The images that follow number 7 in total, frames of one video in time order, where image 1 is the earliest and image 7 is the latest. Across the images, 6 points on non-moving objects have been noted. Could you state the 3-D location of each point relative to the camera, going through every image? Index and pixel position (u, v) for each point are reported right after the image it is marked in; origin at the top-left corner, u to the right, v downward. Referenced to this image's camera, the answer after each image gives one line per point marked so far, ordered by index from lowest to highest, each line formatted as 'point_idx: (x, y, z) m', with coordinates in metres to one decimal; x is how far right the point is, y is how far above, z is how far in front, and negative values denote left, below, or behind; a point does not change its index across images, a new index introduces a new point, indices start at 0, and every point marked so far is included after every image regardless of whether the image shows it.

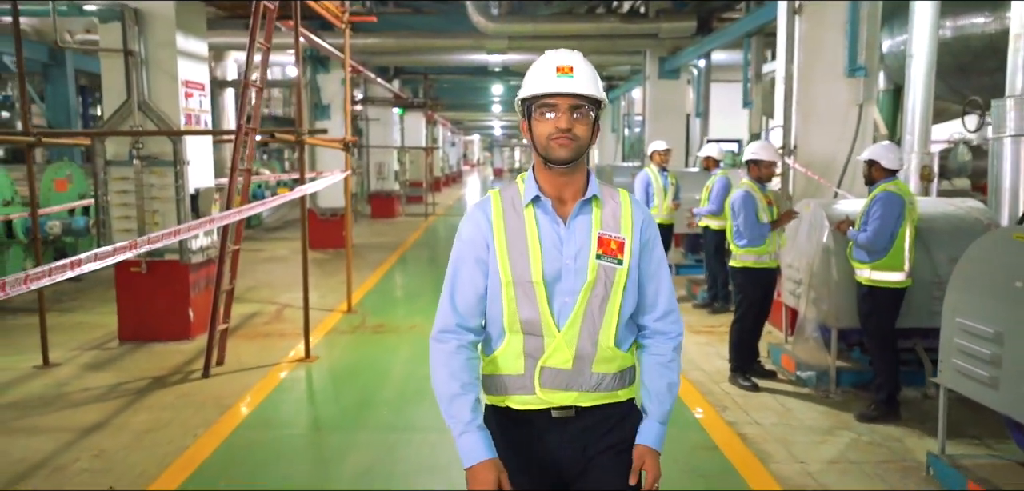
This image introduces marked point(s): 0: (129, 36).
0: (-3.2, +1.7, +6.7) m
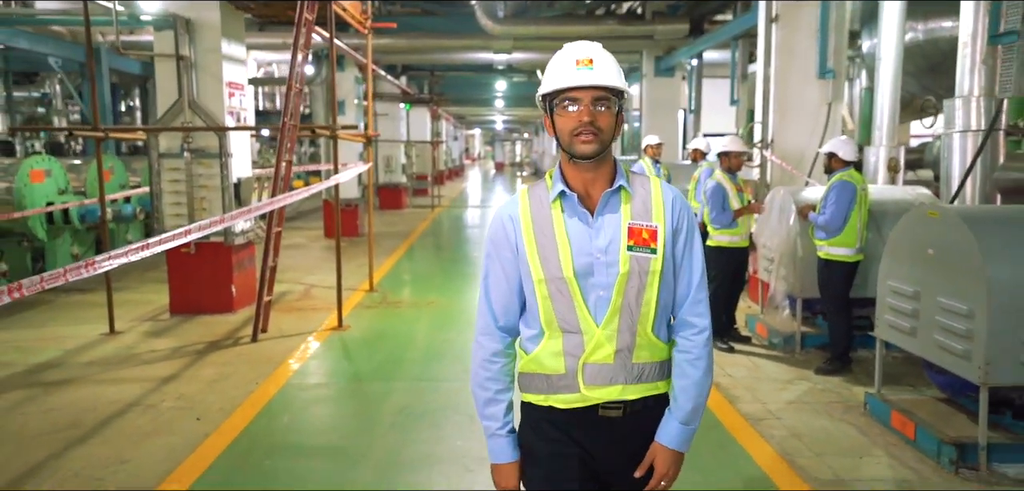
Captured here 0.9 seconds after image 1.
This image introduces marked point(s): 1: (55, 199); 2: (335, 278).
0: (-3.1, +1.9, +7.5) m
1: (-5.1, +0.5, +9.0) m
2: (-2.2, -0.4, +10.1) m
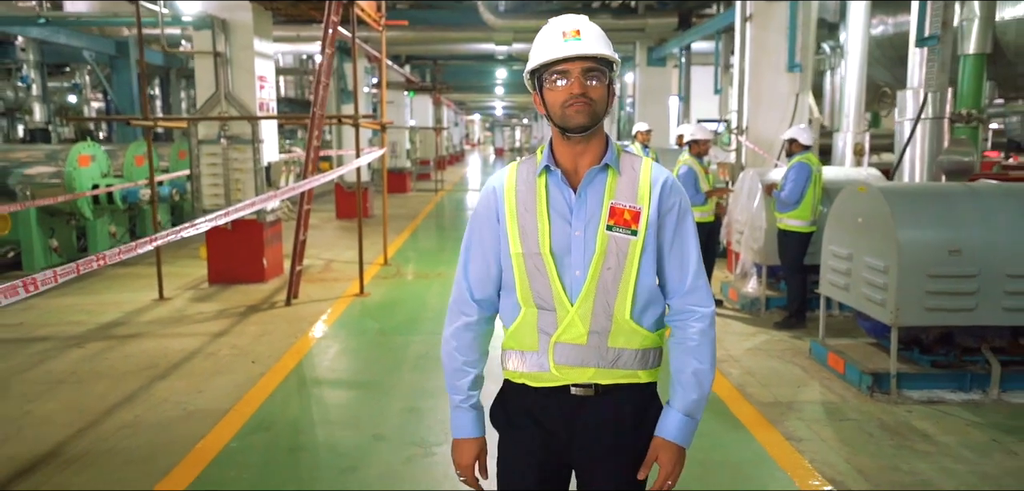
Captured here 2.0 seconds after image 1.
0: (-3.1, +2.1, +8.4) m
1: (-5.1, +0.8, +10.0) m
2: (-2.2, -0.1, +11.0) m
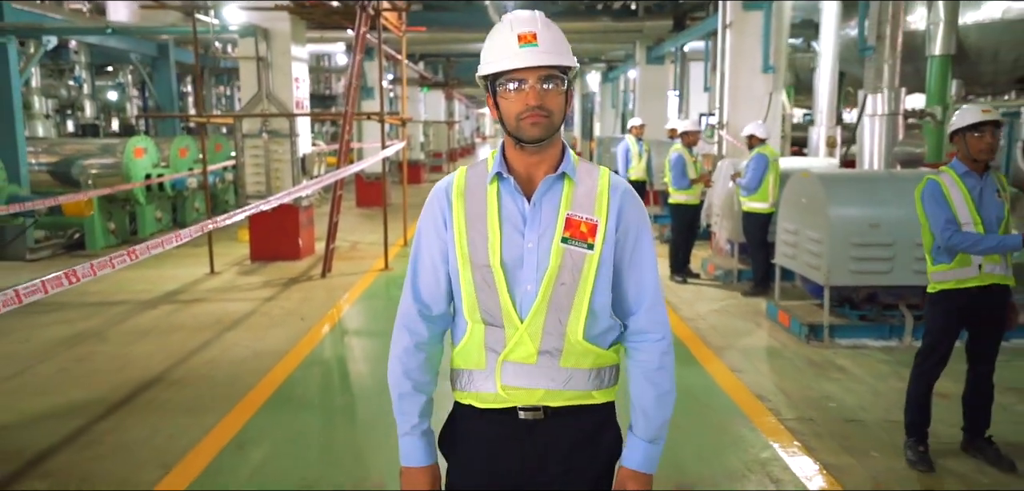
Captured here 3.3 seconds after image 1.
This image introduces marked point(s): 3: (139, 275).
0: (-3.0, +2.4, +9.6) m
1: (-5.0, +1.0, +11.1) m
2: (-2.1, +0.2, +12.1) m
3: (-4.1, -0.3, +8.9) m
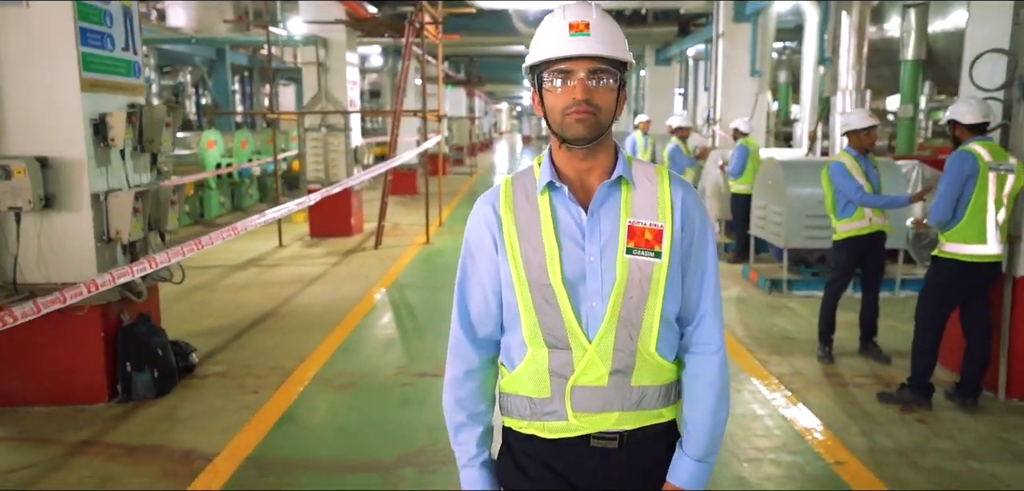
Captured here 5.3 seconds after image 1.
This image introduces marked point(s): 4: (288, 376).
0: (-2.7, +2.7, +11.2) m
1: (-4.7, +1.4, +12.8) m
2: (-1.7, +0.5, +13.8) m
3: (-3.8, 0.0, +10.6) m
4: (-1.4, -0.8, +5.1) m
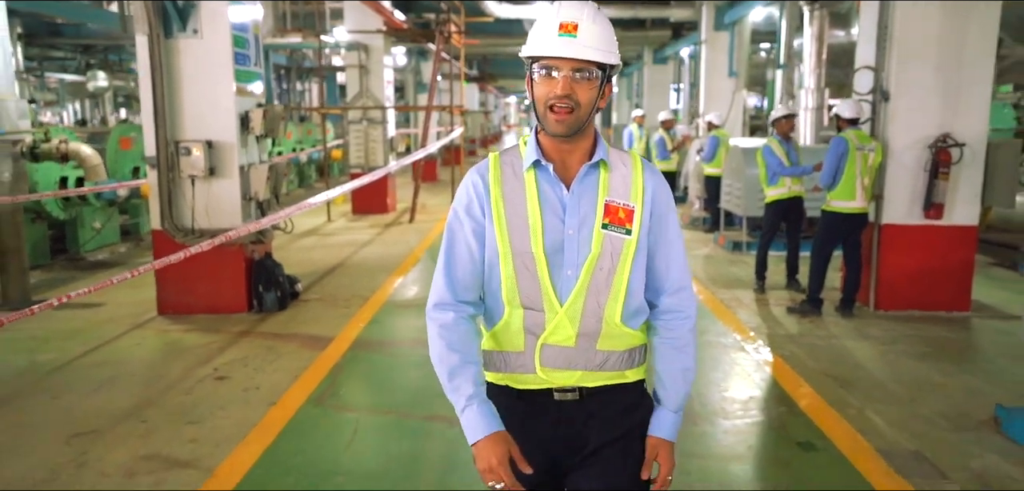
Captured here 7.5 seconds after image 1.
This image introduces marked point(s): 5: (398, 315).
0: (-2.5, +3.1, +13.2) m
1: (-4.5, +1.8, +14.8) m
2: (-1.5, +0.9, +15.7) m
3: (-3.6, +0.4, +12.5) m
4: (-1.3, -0.5, +7.0) m
5: (-0.9, -0.6, +6.6) m
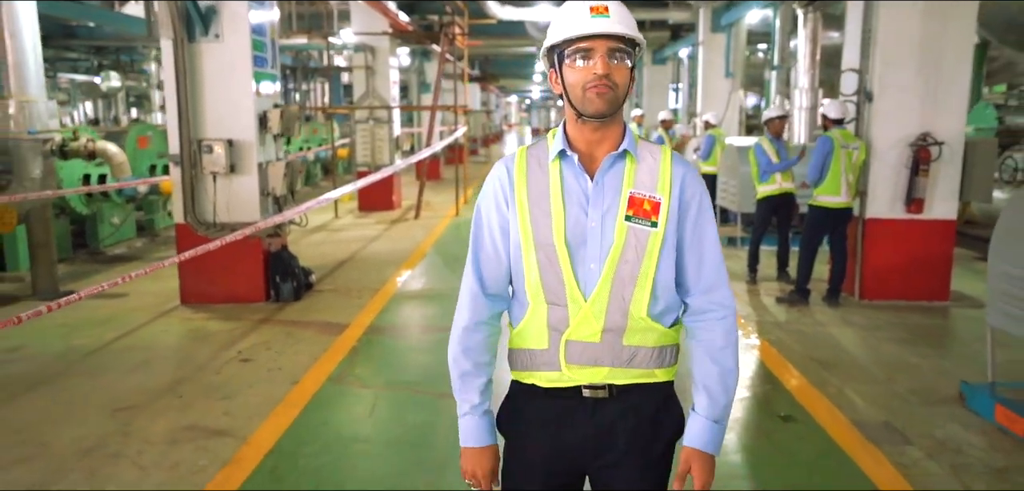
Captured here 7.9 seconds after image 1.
0: (-2.4, +3.1, +13.5) m
1: (-4.4, +1.8, +15.1) m
2: (-1.5, +1.0, +16.1) m
3: (-3.6, +0.4, +12.9) m
4: (-1.3, -0.4, +7.4) m
5: (-0.9, -0.5, +6.9) m
